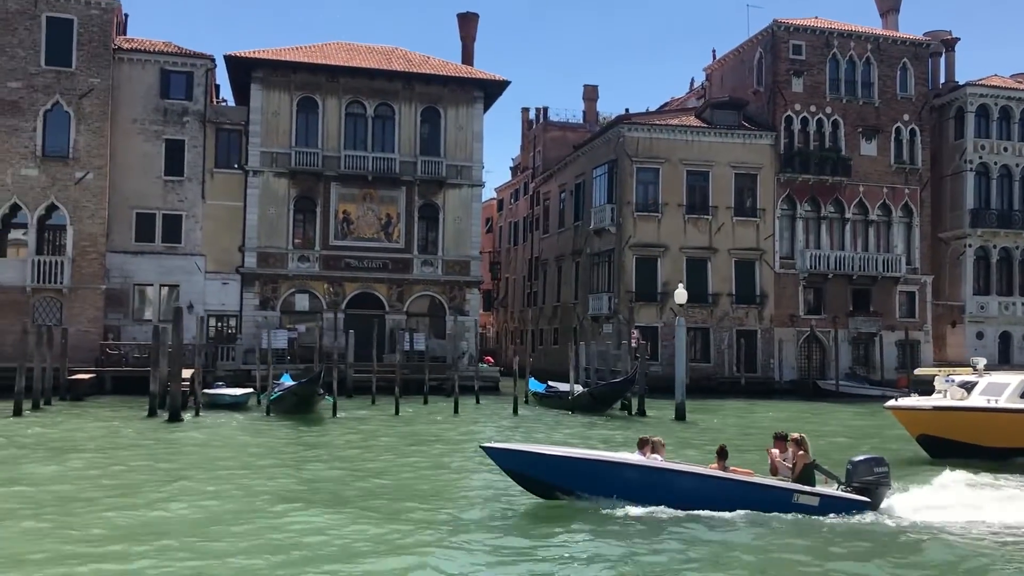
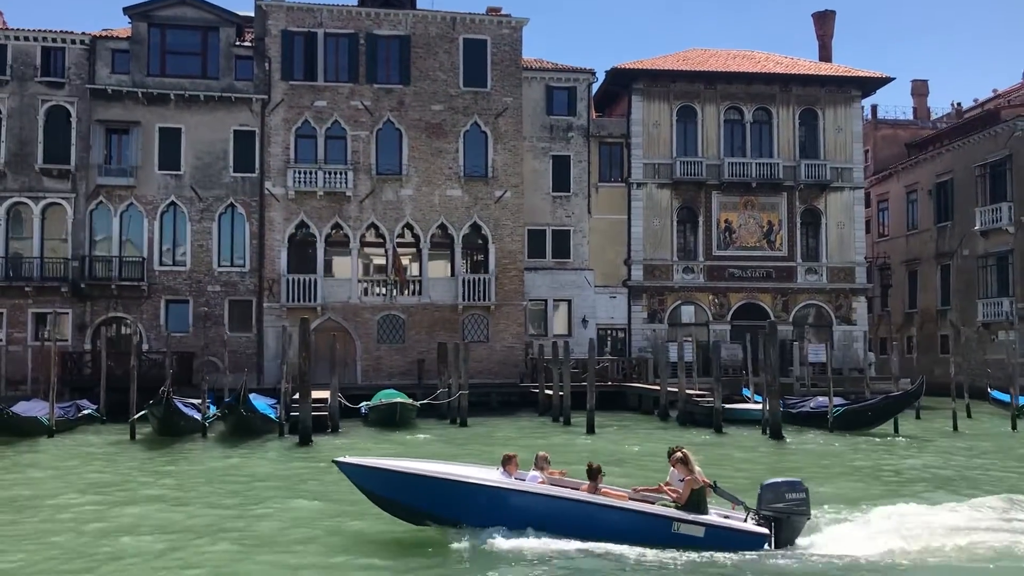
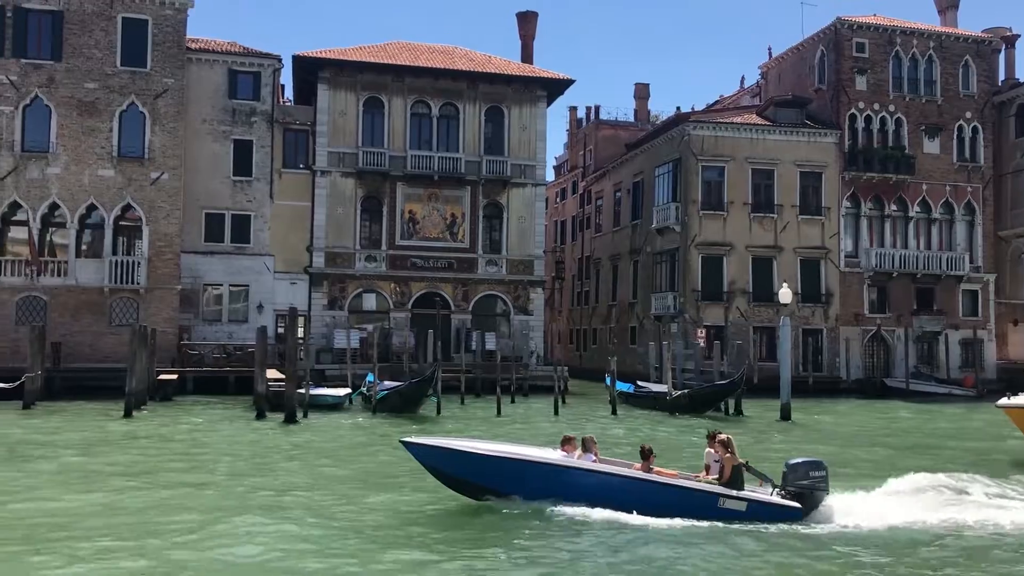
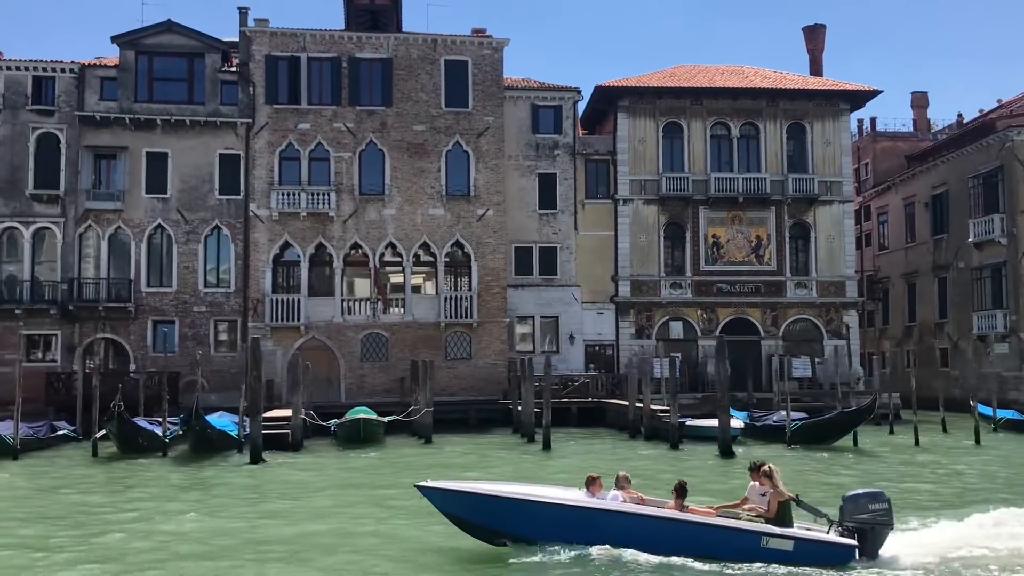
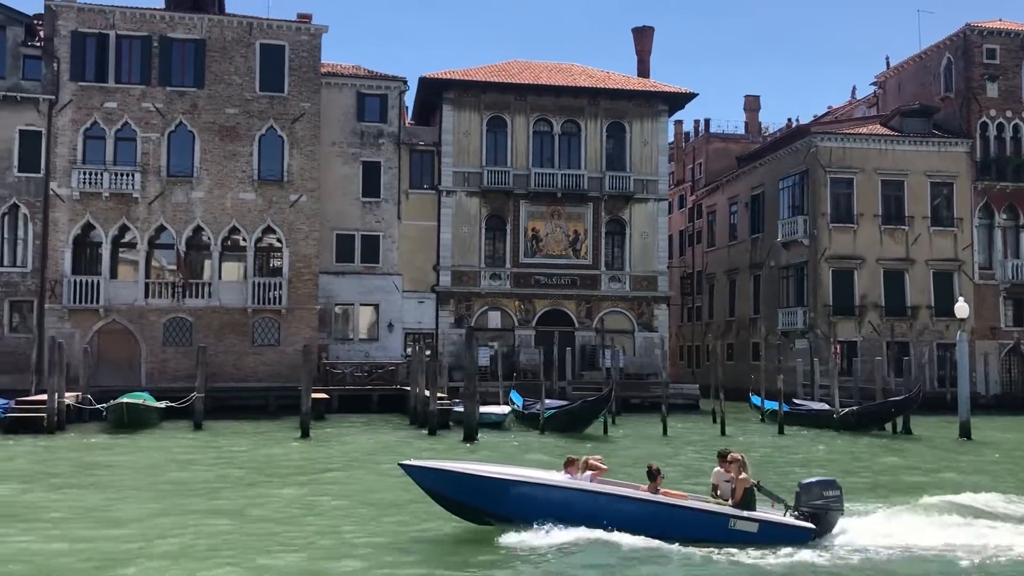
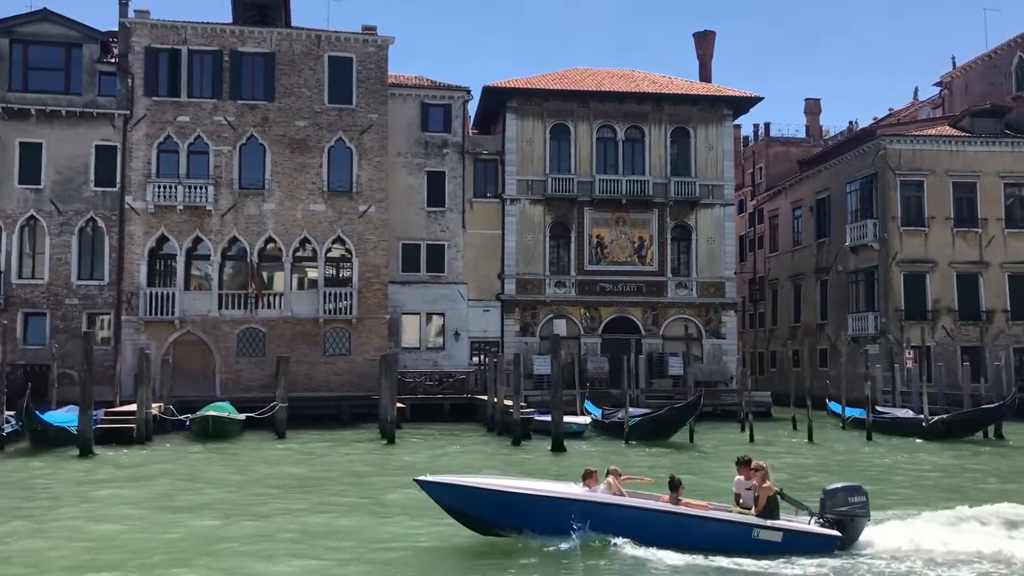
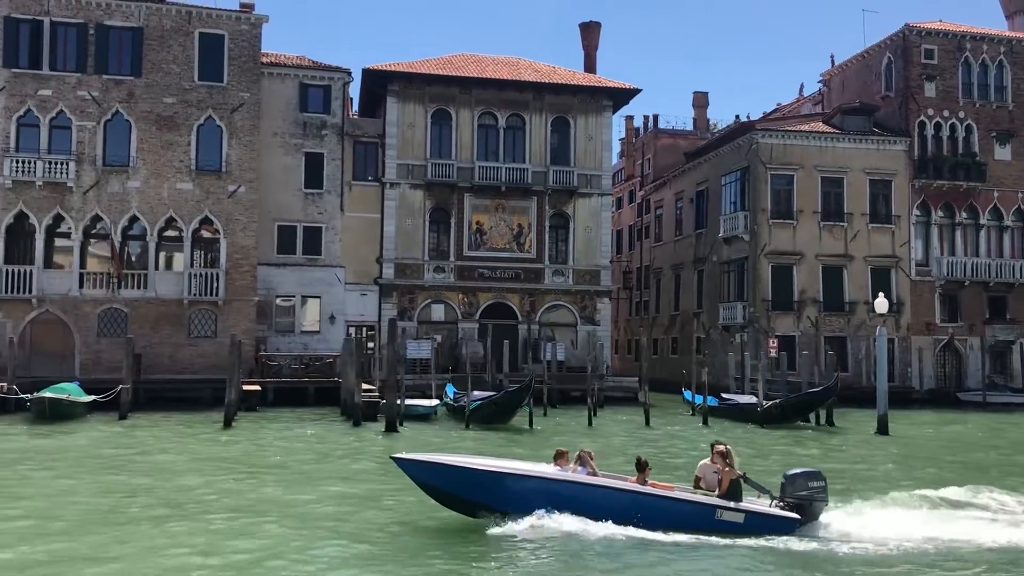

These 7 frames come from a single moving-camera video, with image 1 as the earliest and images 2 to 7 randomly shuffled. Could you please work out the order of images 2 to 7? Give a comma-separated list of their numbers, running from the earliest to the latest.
3, 7, 5, 6, 4, 2
